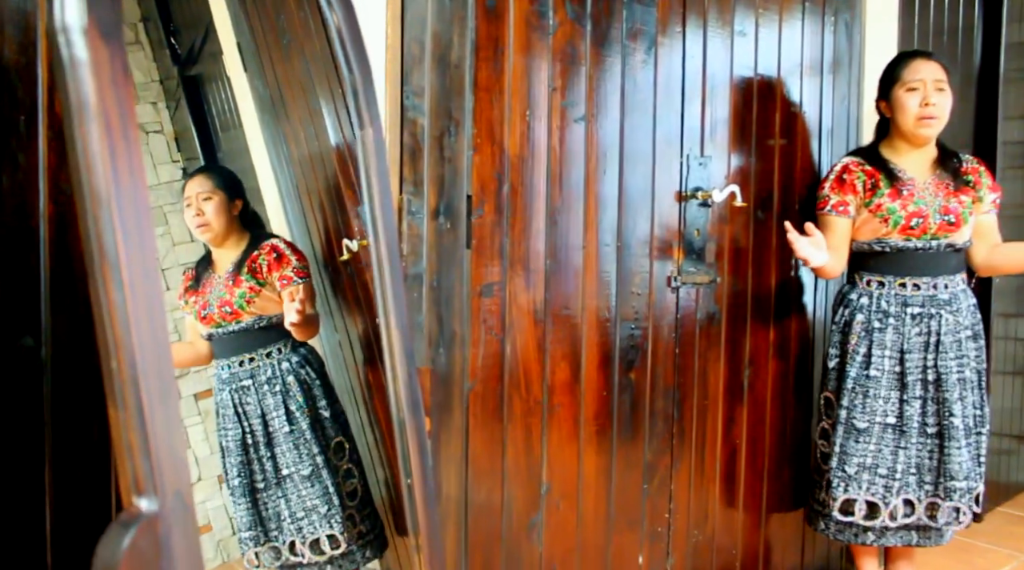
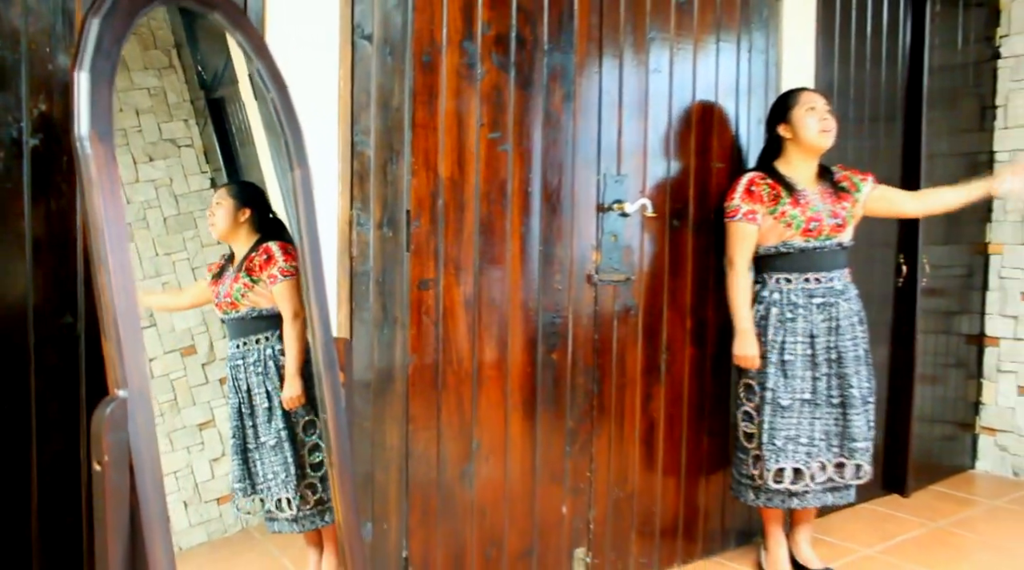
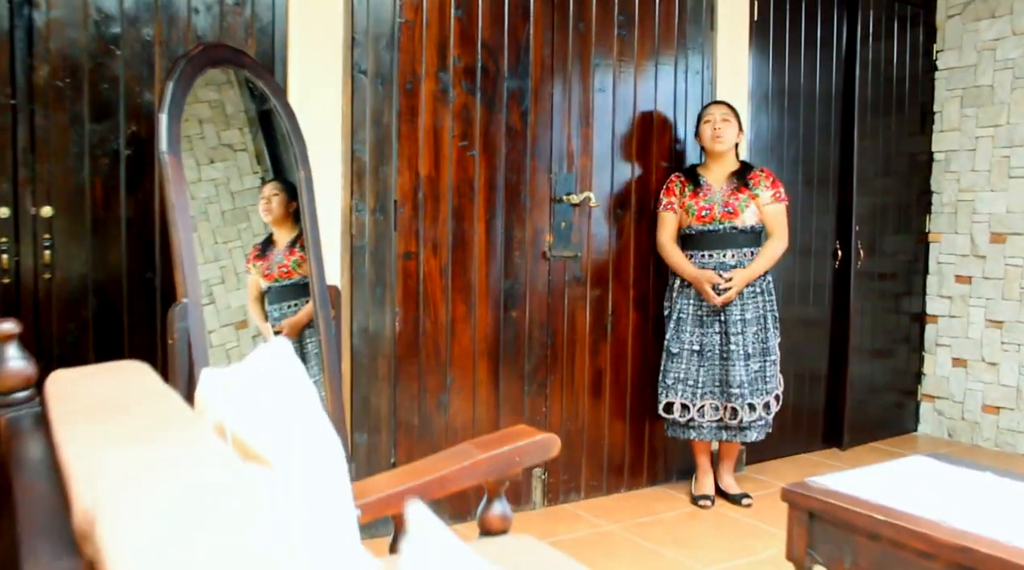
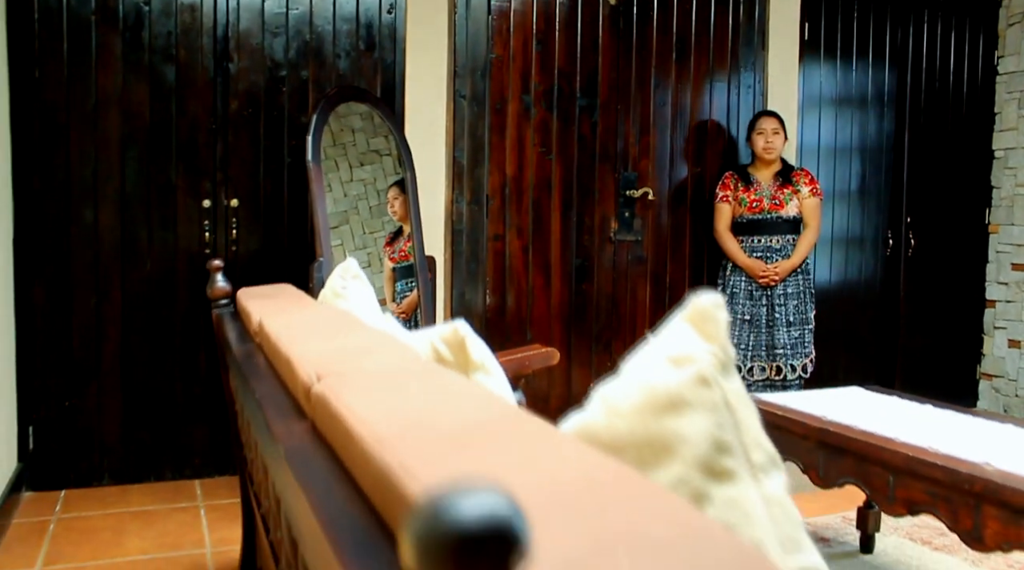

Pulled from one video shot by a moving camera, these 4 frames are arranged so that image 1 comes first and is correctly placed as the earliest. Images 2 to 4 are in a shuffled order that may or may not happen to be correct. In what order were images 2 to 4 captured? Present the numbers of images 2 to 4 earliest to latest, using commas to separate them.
2, 3, 4
